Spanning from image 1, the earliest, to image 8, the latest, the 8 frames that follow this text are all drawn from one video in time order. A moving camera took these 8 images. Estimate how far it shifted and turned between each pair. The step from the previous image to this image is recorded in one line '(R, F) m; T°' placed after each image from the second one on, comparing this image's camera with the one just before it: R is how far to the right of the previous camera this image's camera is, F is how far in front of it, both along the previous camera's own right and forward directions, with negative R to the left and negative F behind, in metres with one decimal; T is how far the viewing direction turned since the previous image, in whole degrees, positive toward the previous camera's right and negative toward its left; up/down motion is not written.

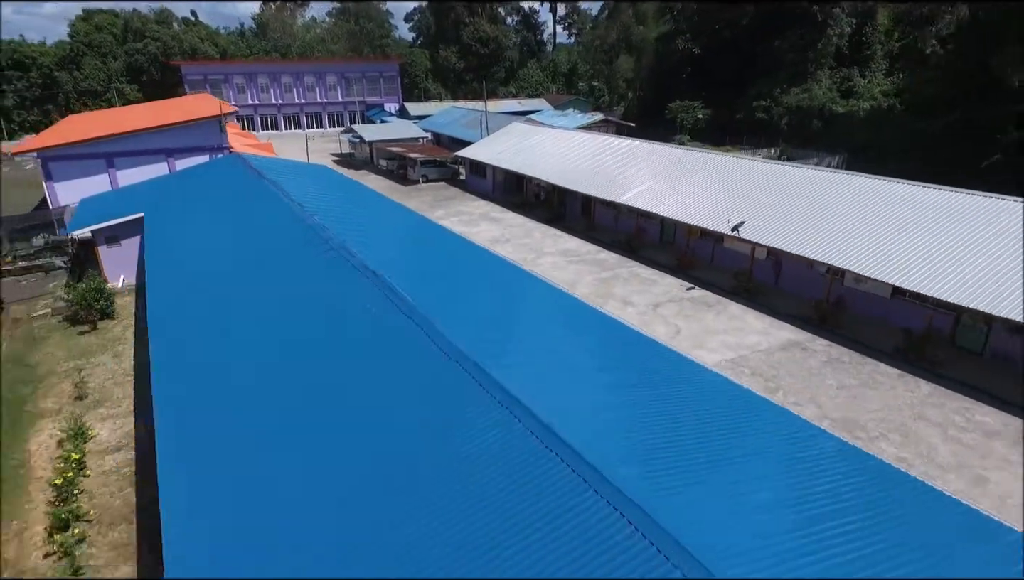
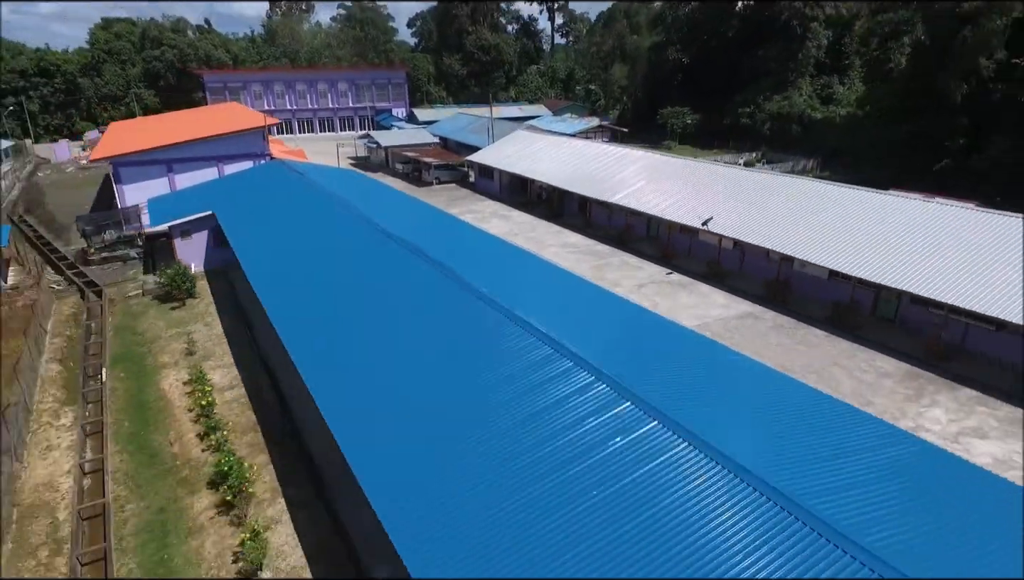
(-0.2, -1.8) m; 0°
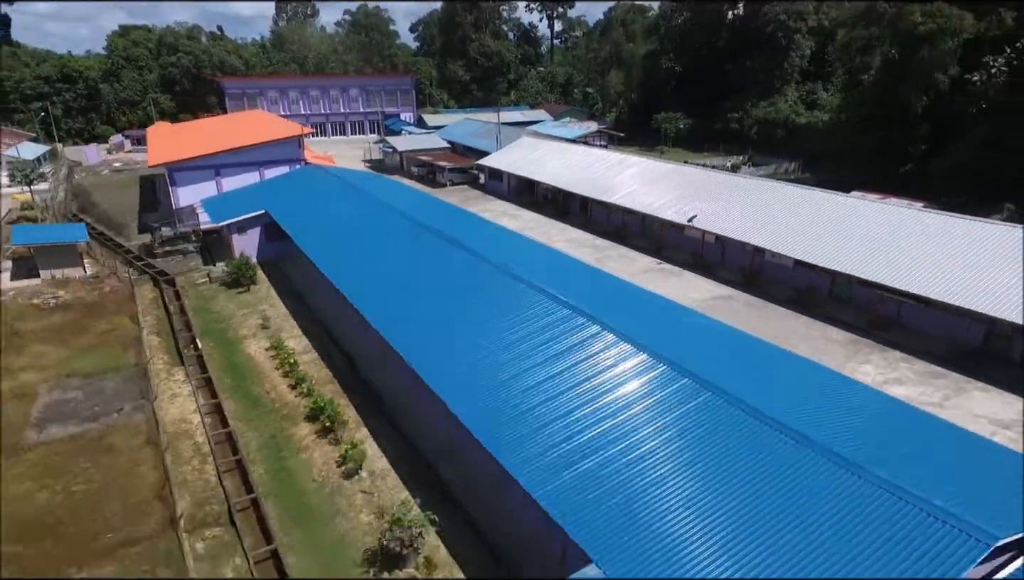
(-0.3, -1.8) m; 0°
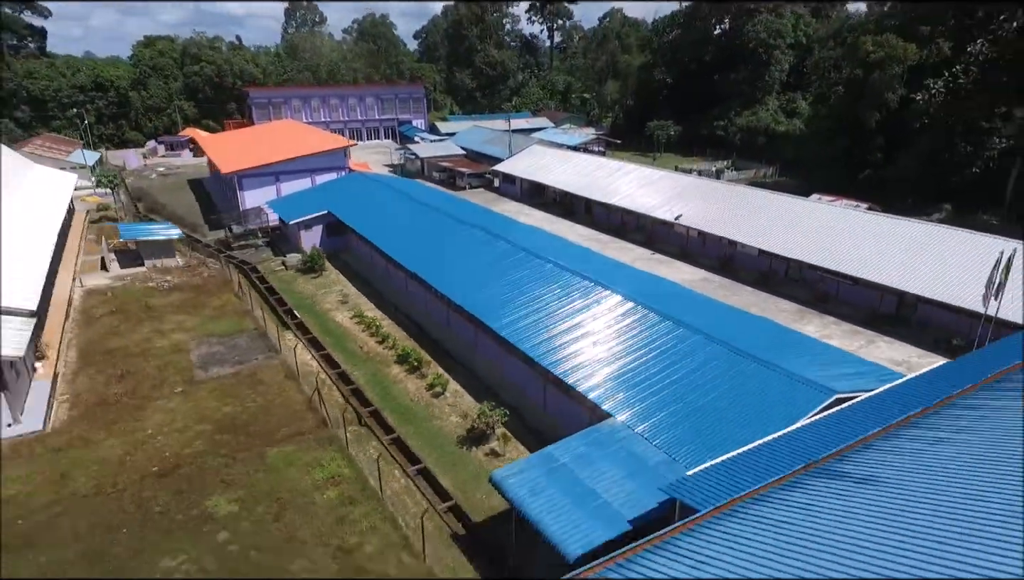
(-0.6, -2.8) m; +1°
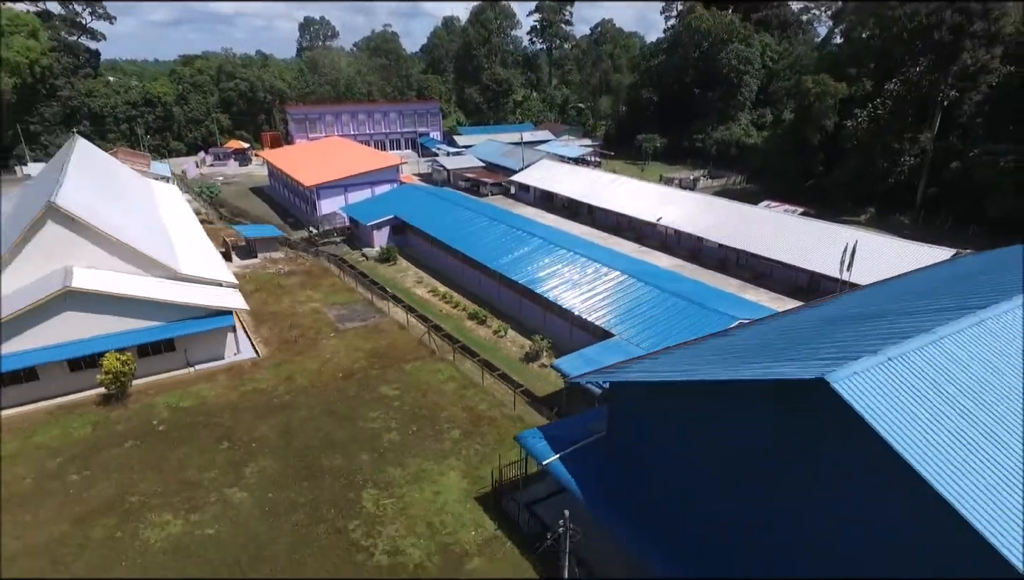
(-1.0, -5.0) m; +1°
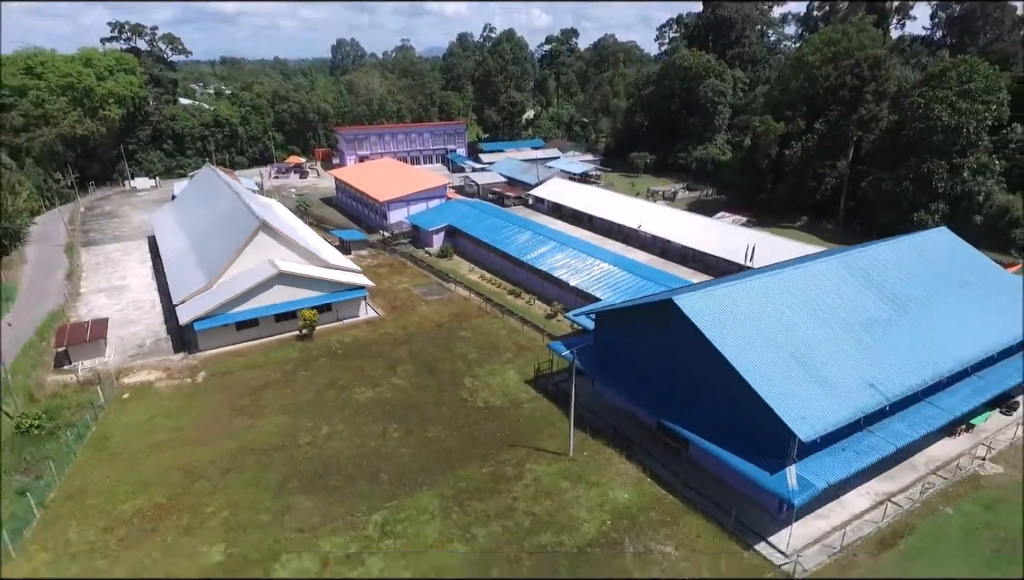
(-0.8, -7.9) m; 0°
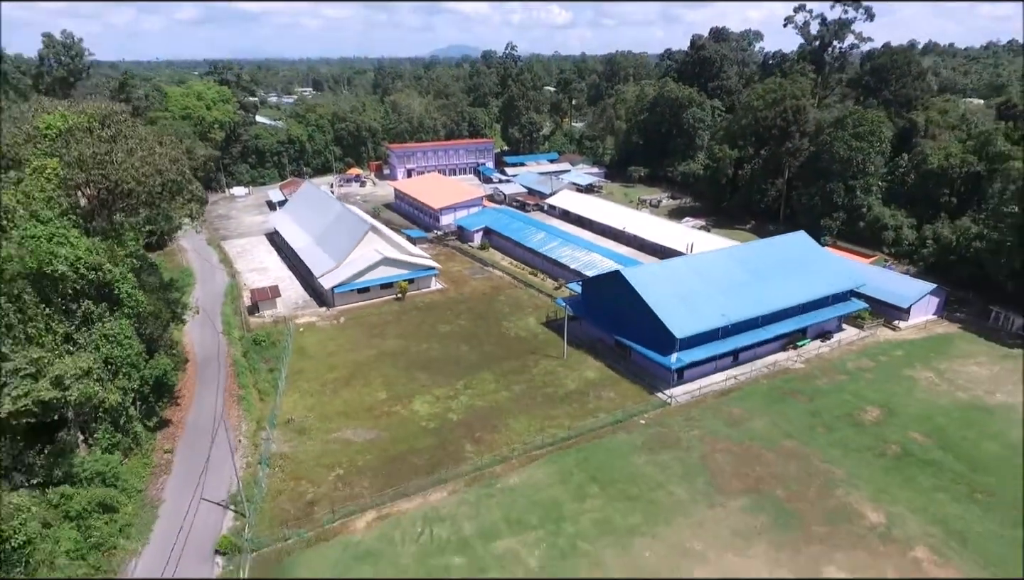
(-0.1, -10.8) m; -2°
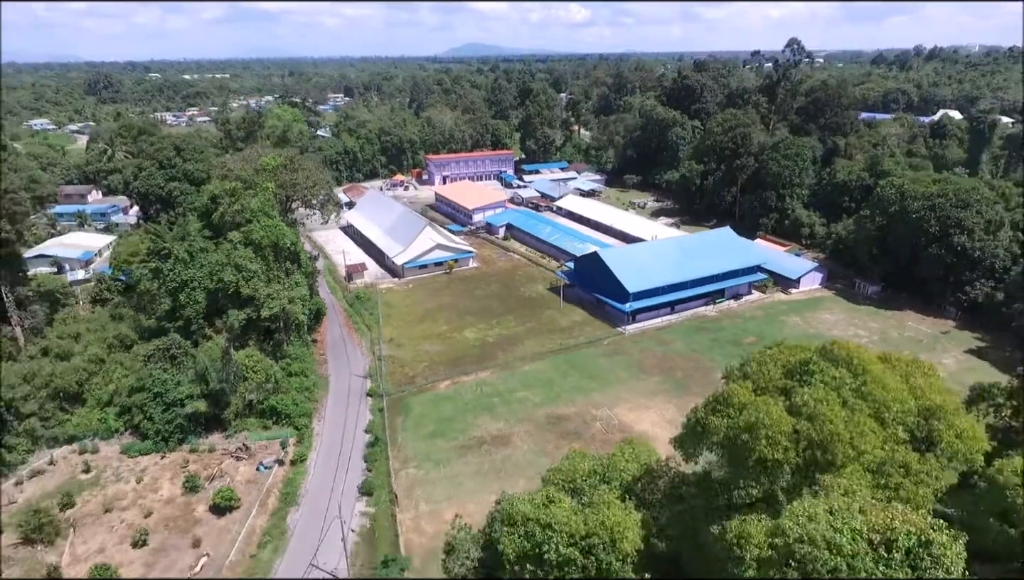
(+0.1, -12.7) m; -2°
